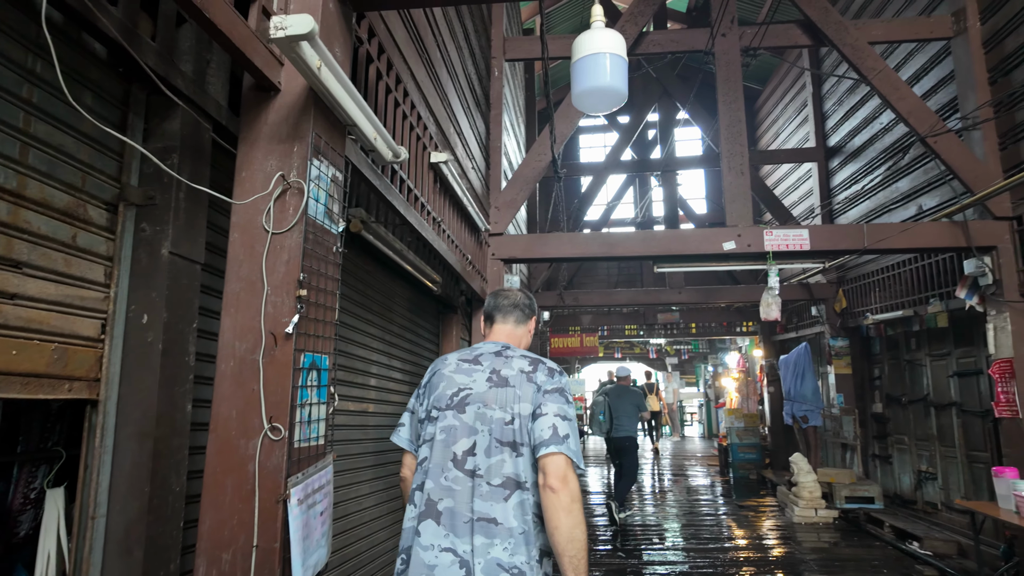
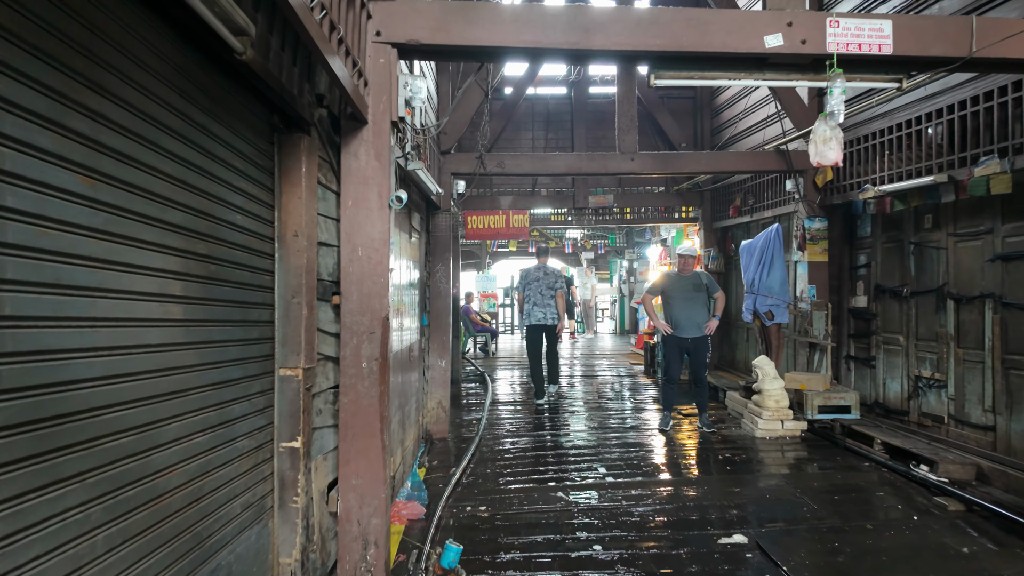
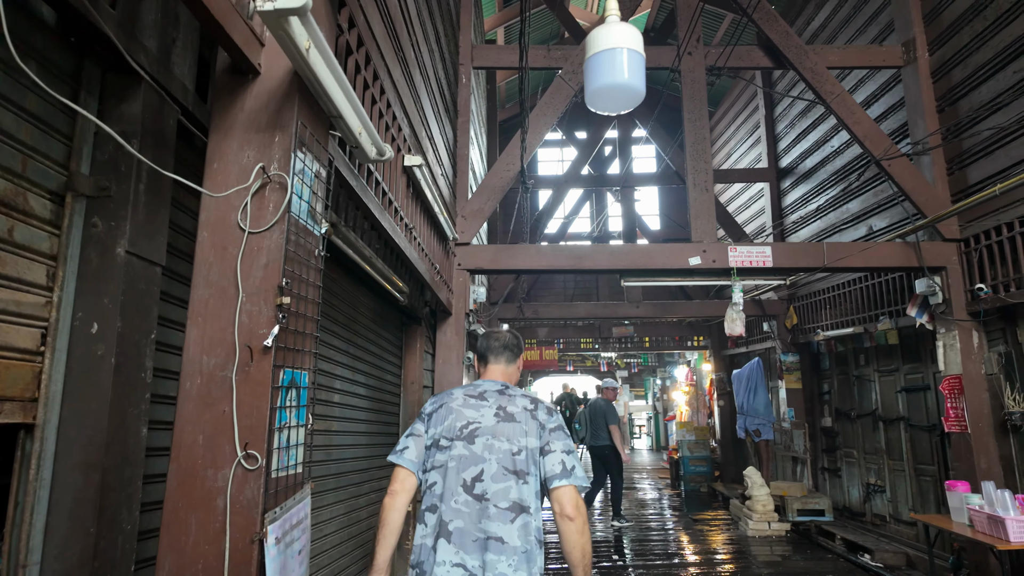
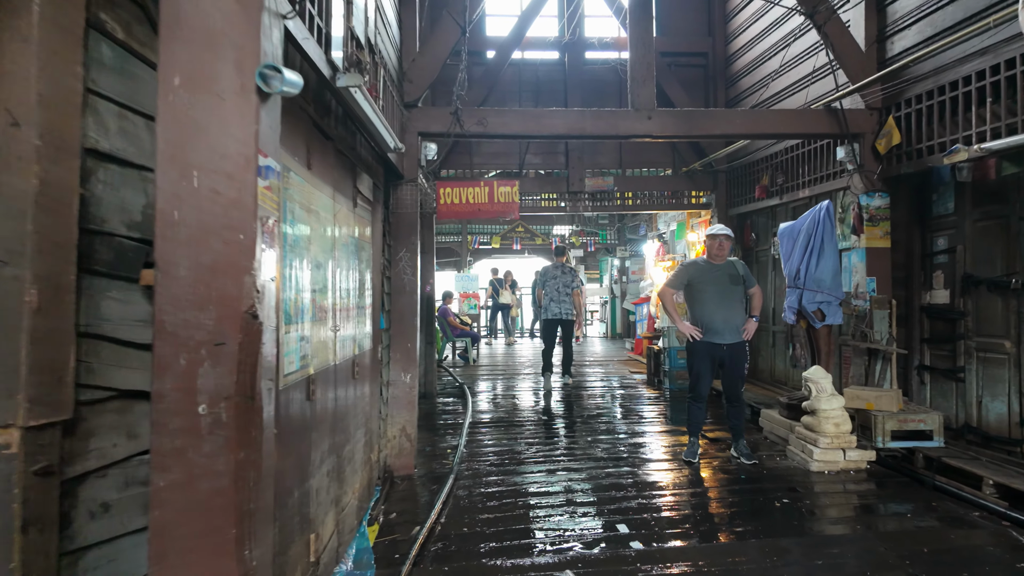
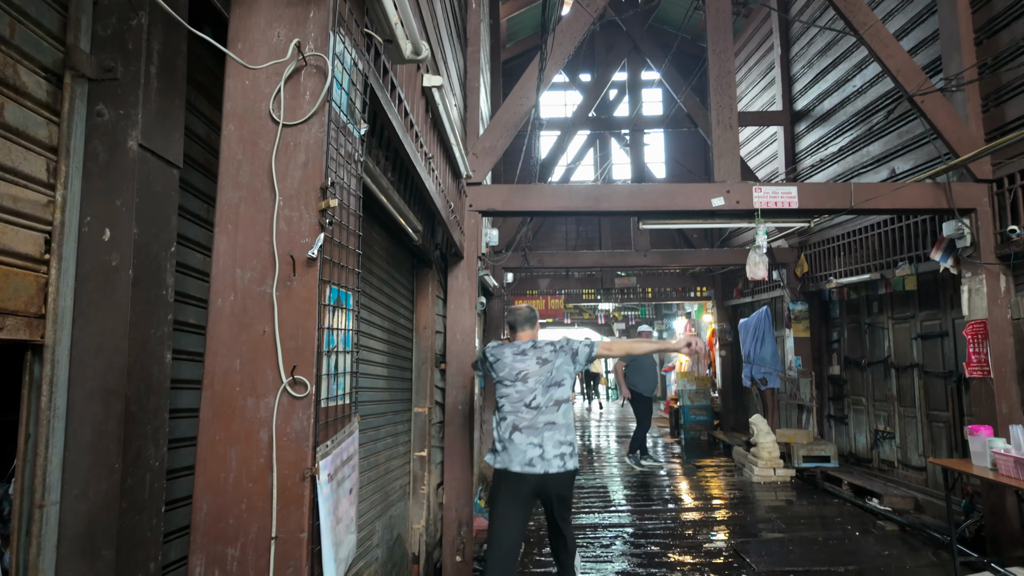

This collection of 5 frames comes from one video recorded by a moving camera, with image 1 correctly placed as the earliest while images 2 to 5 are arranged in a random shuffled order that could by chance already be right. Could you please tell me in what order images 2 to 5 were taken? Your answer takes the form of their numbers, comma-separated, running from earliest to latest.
3, 5, 2, 4
